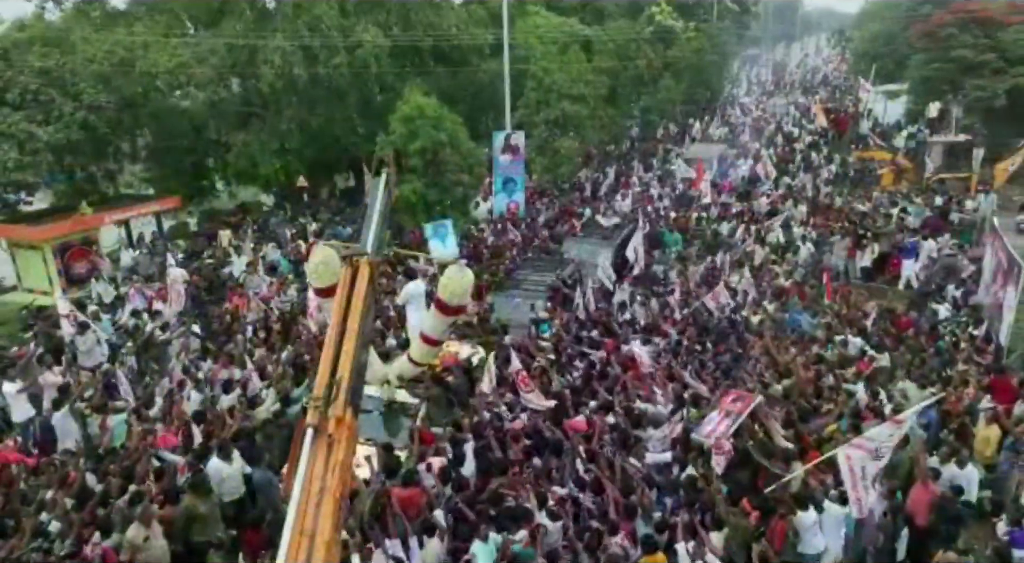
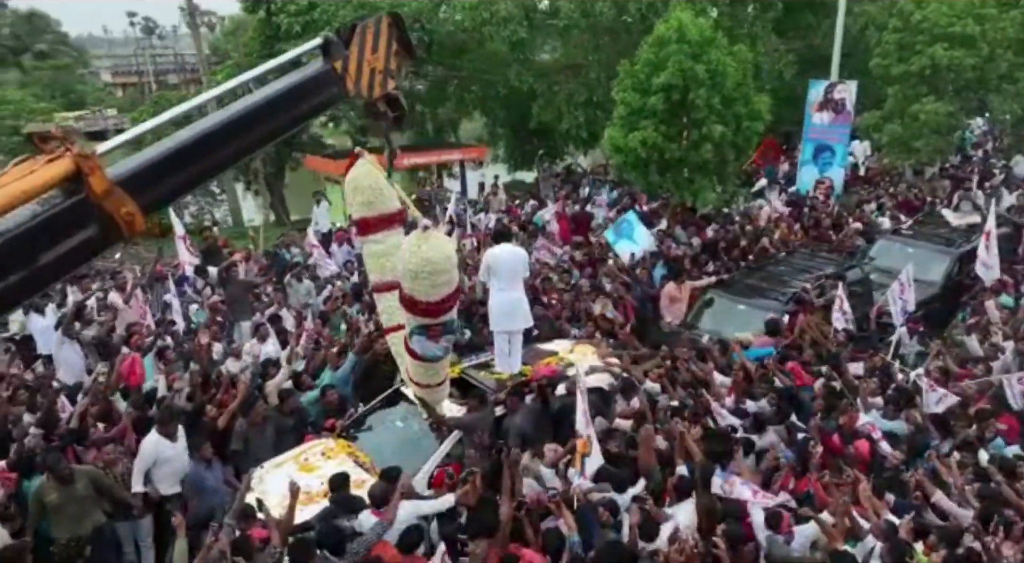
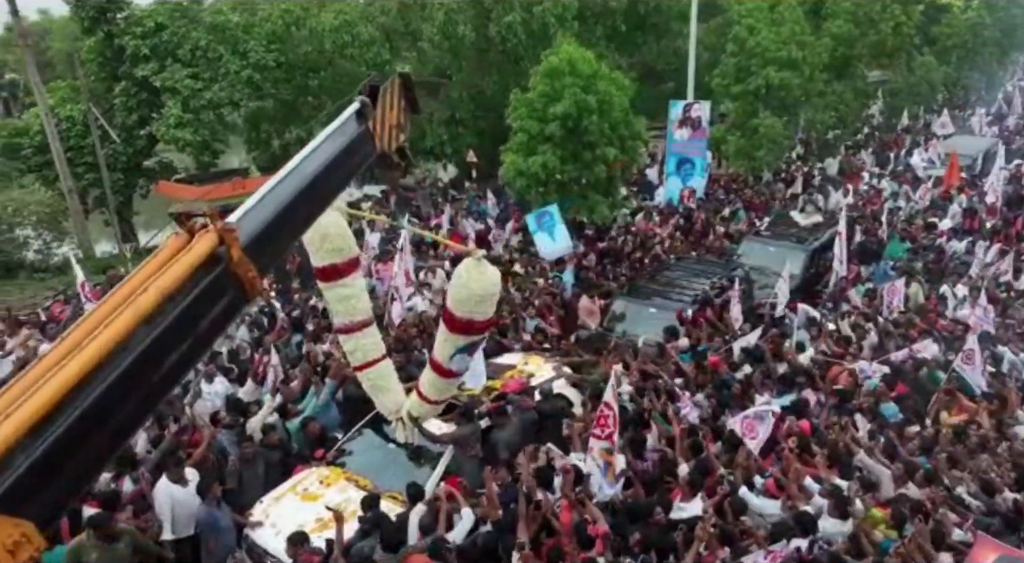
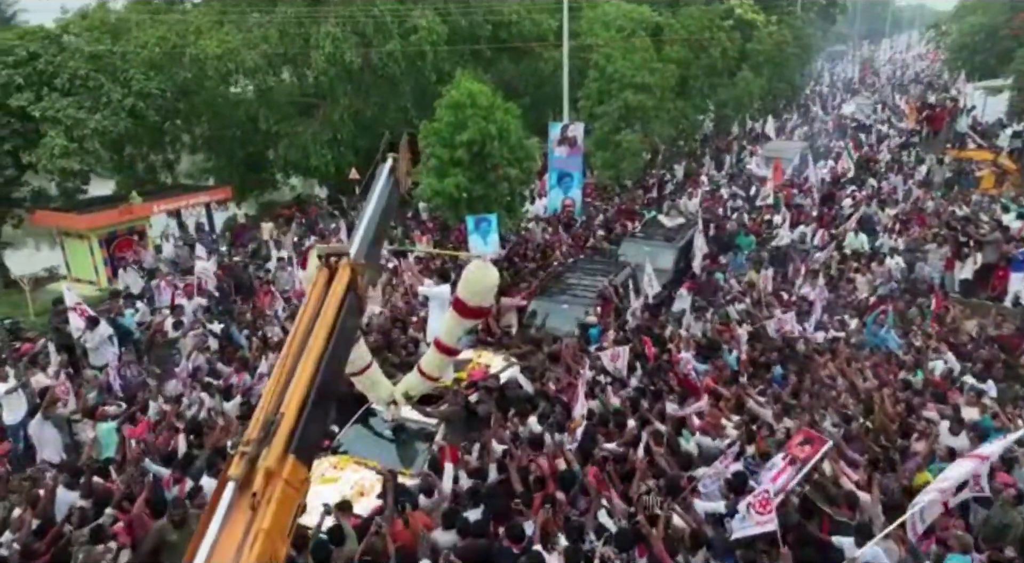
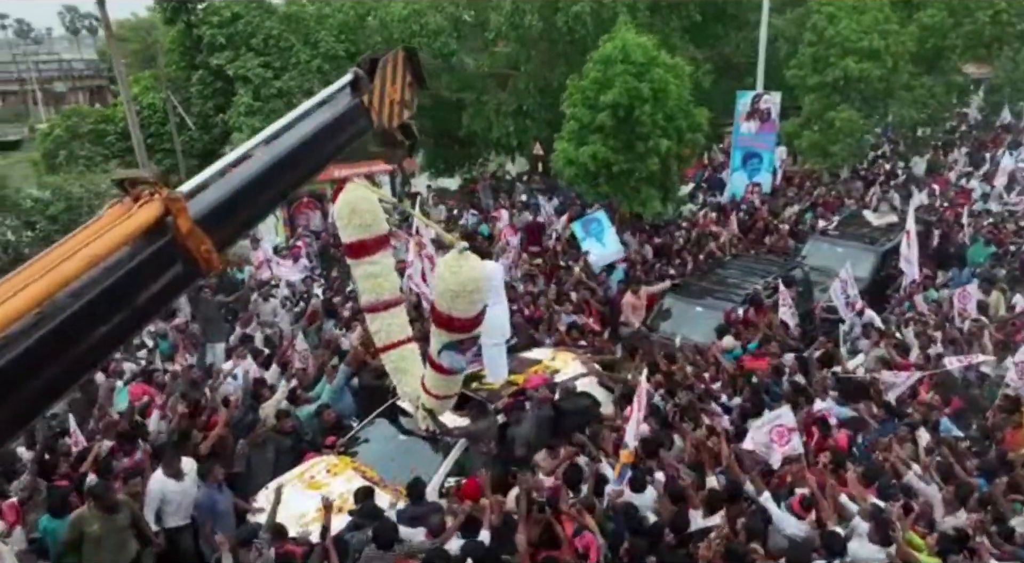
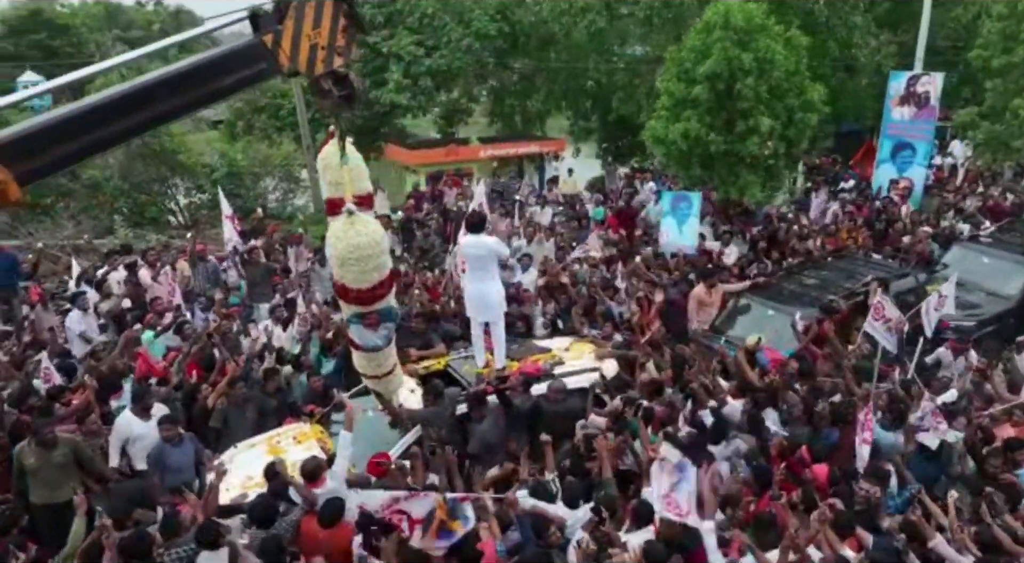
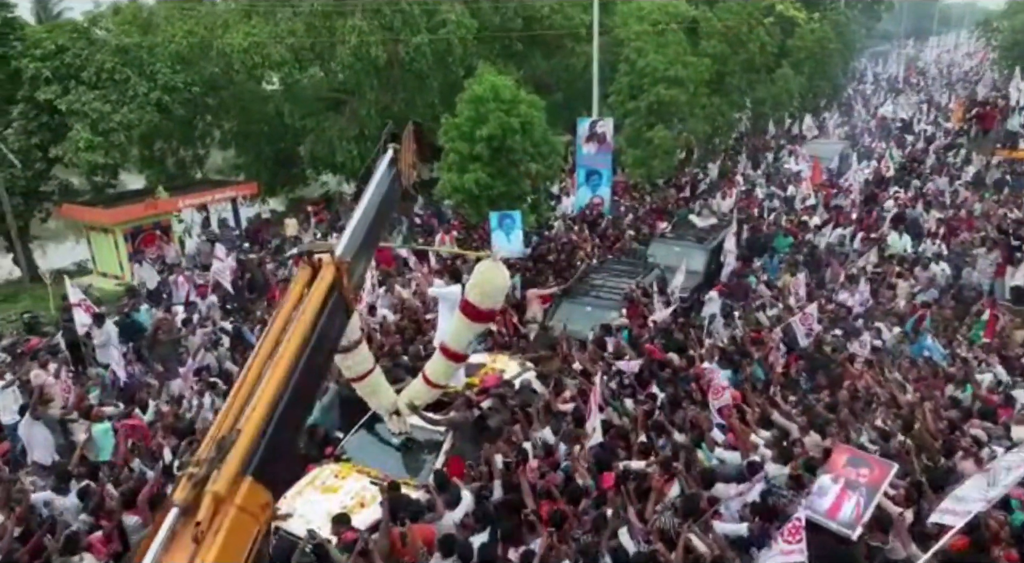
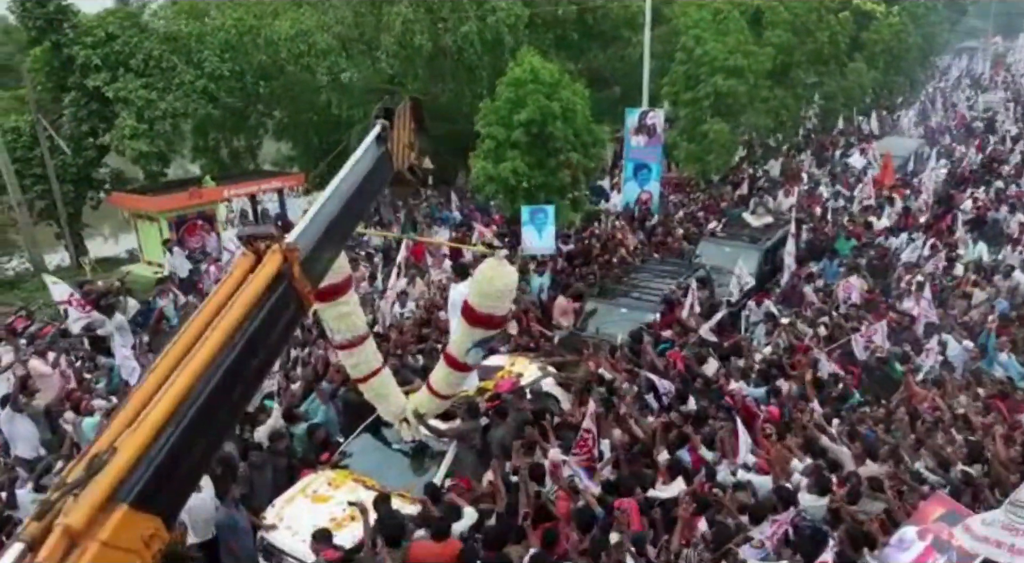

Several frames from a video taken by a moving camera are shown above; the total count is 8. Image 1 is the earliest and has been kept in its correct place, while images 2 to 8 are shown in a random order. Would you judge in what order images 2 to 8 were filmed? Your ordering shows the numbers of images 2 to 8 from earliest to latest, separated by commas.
4, 7, 8, 3, 5, 2, 6
